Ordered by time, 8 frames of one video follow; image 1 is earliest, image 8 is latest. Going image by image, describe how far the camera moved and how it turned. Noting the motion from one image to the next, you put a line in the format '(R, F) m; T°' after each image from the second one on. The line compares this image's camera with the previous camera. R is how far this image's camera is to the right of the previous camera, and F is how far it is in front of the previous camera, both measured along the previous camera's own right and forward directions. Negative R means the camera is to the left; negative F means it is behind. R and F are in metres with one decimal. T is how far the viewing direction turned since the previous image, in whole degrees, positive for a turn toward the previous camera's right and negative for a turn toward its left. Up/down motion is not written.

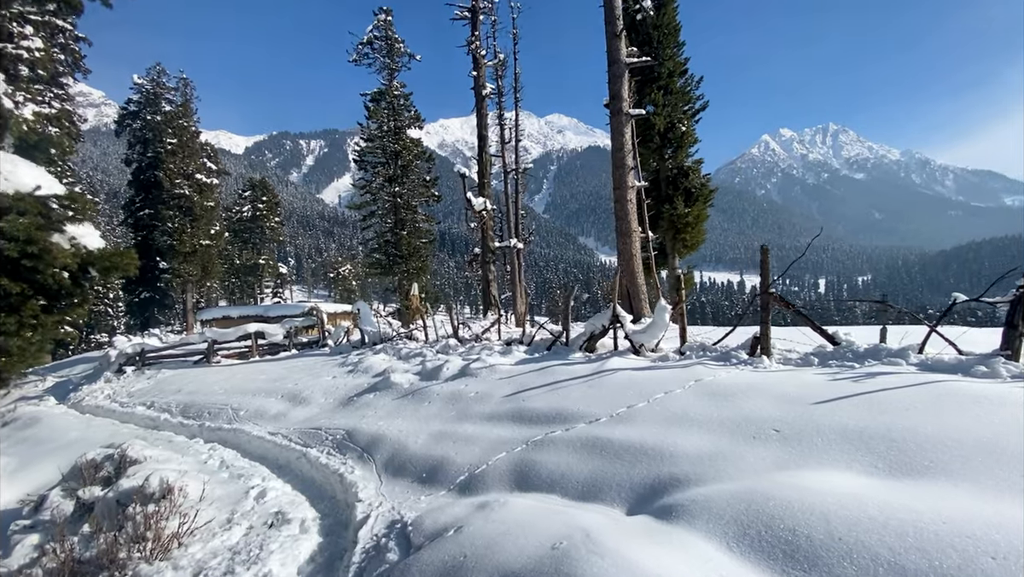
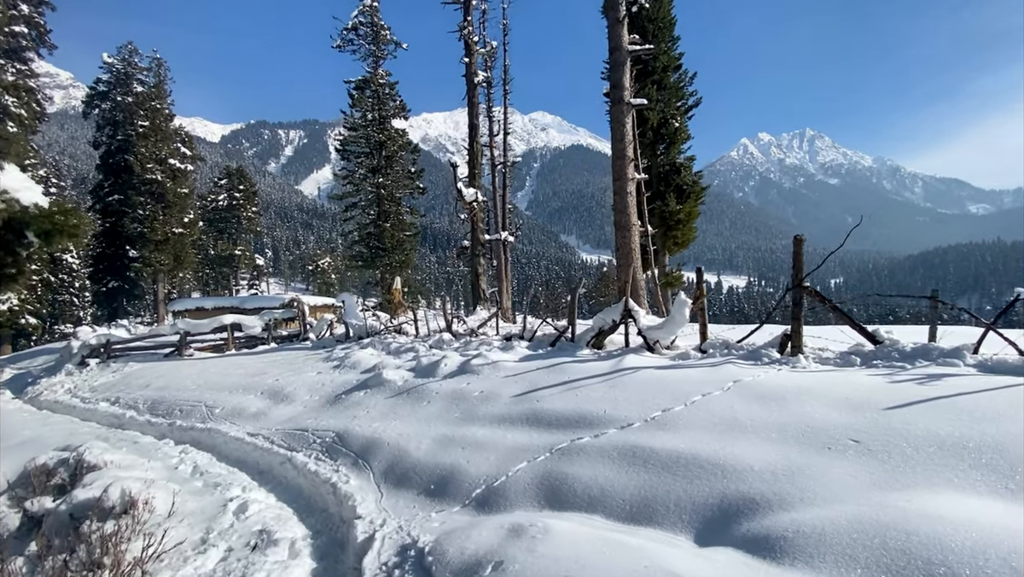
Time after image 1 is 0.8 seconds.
(-0.5, +0.7) m; +2°
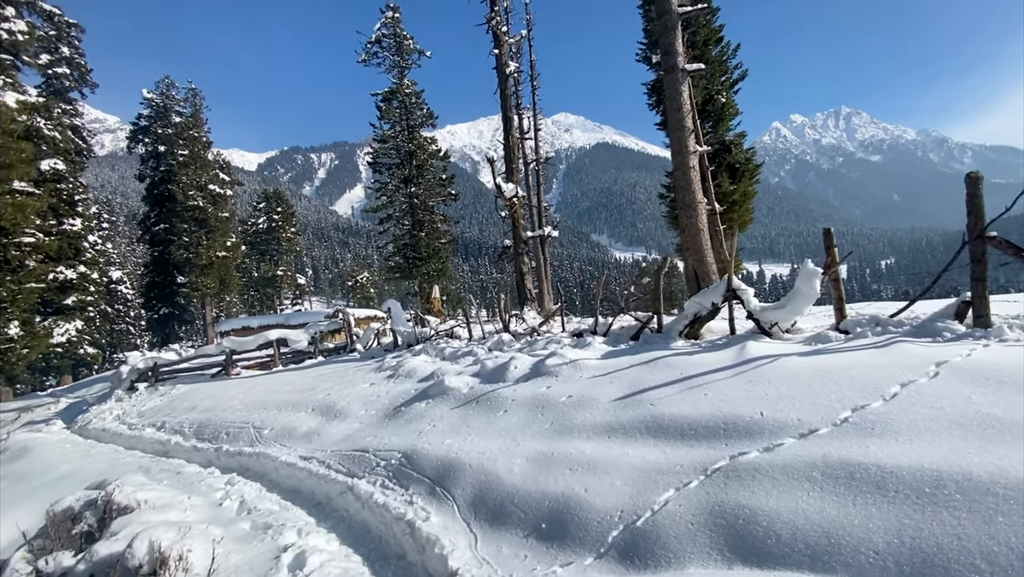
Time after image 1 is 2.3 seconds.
(-0.7, +1.3) m; -4°
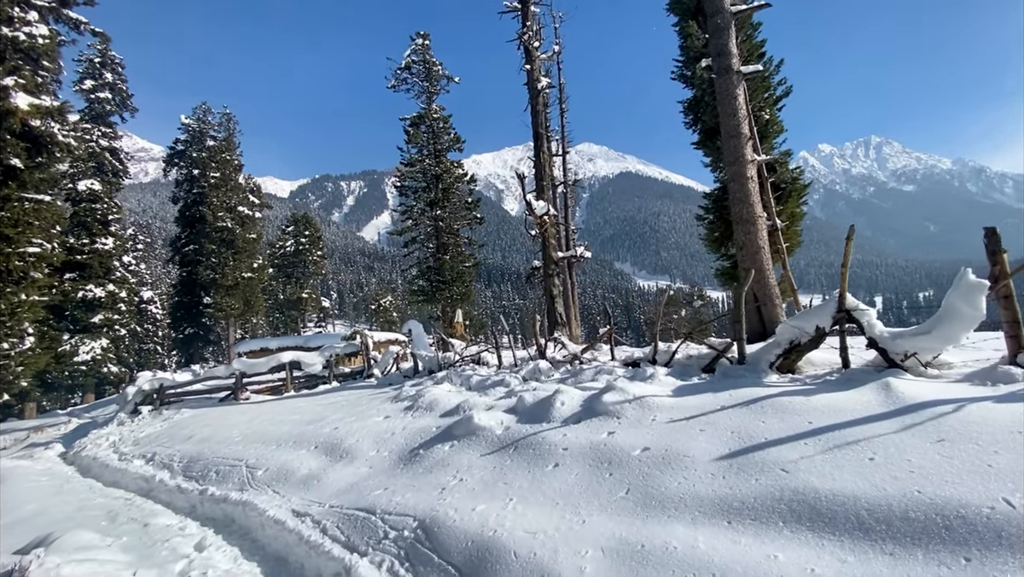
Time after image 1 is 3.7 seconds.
(-0.3, +1.5) m; -3°
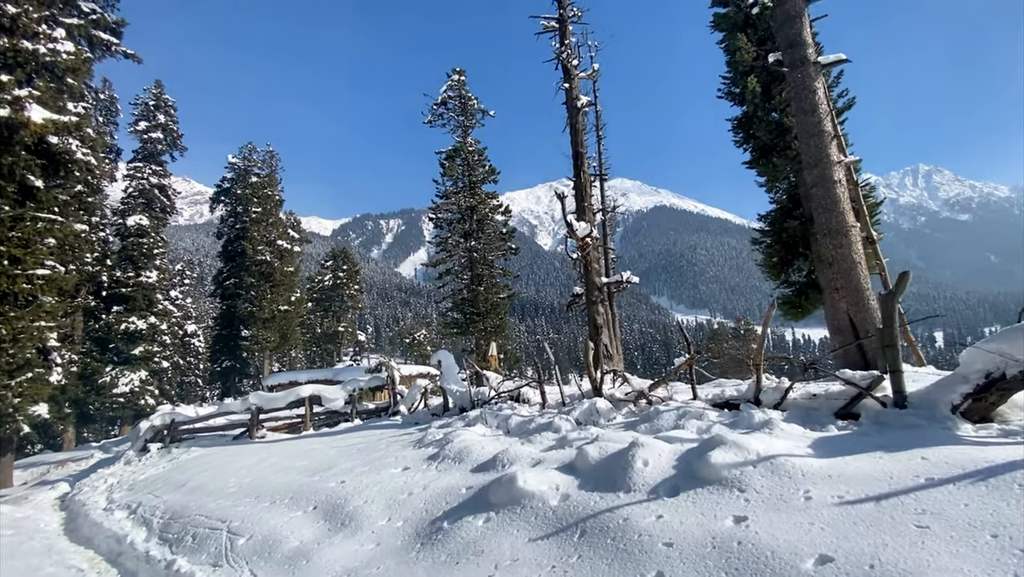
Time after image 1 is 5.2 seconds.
(-0.2, +1.7) m; -4°
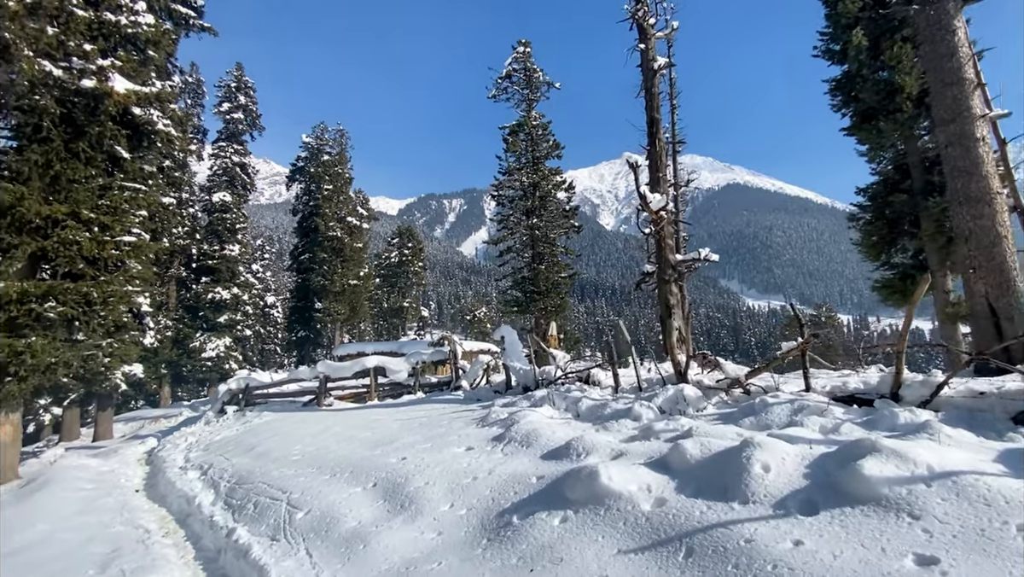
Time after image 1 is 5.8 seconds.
(-0.2, +0.7) m; -7°
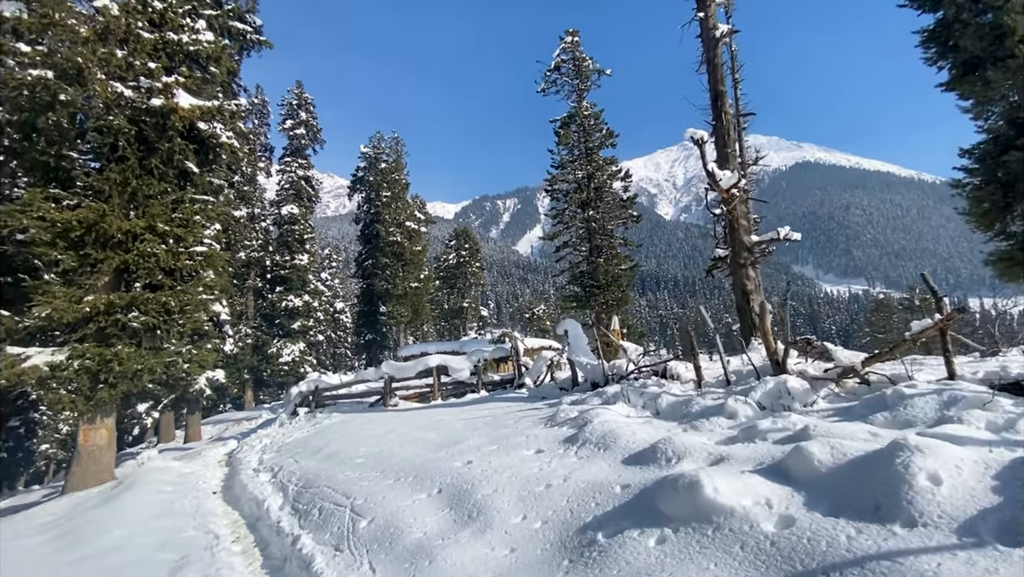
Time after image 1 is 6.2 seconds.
(-0.1, +0.6) m; -7°
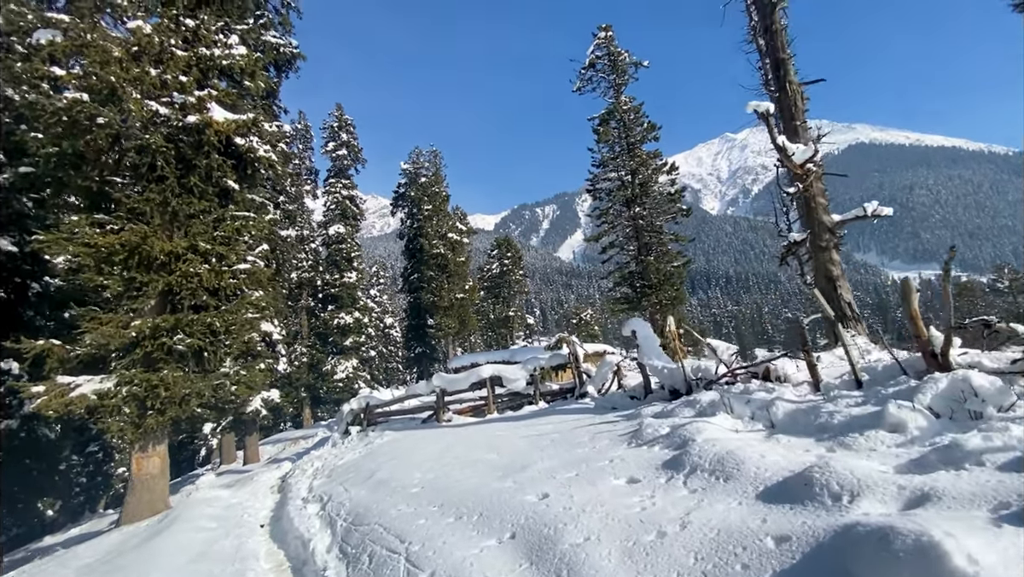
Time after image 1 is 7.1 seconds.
(-0.3, +1.1) m; -5°
